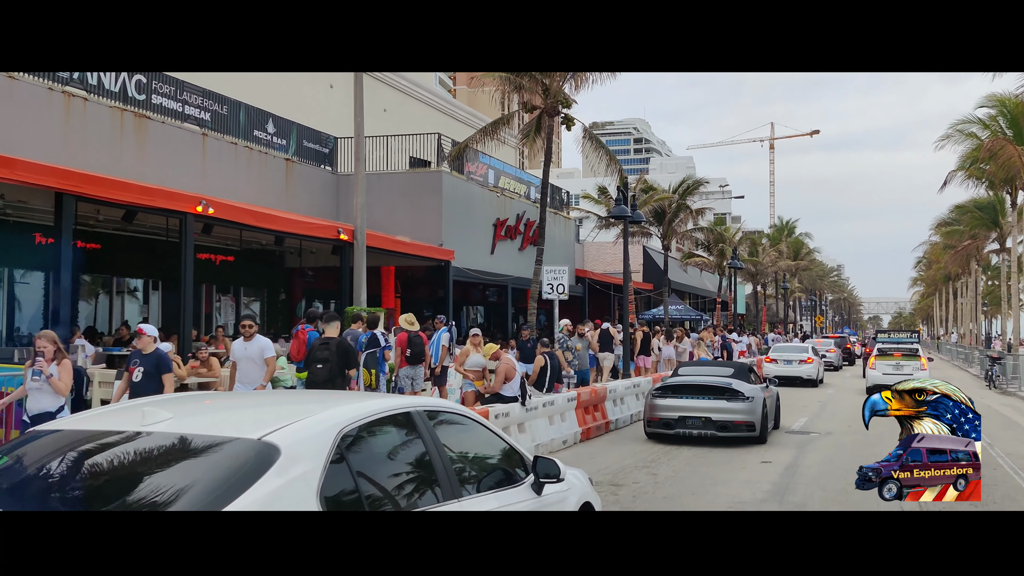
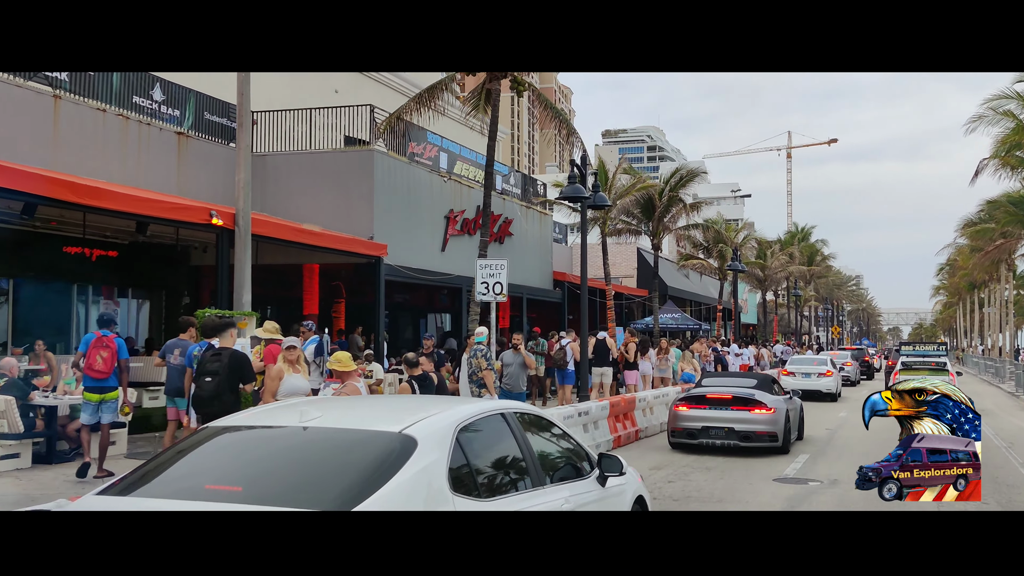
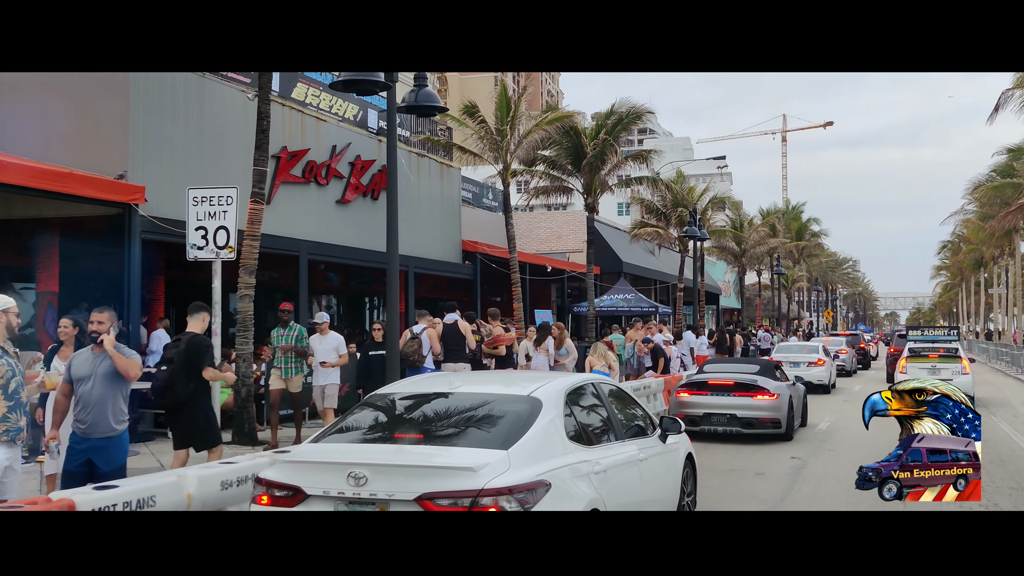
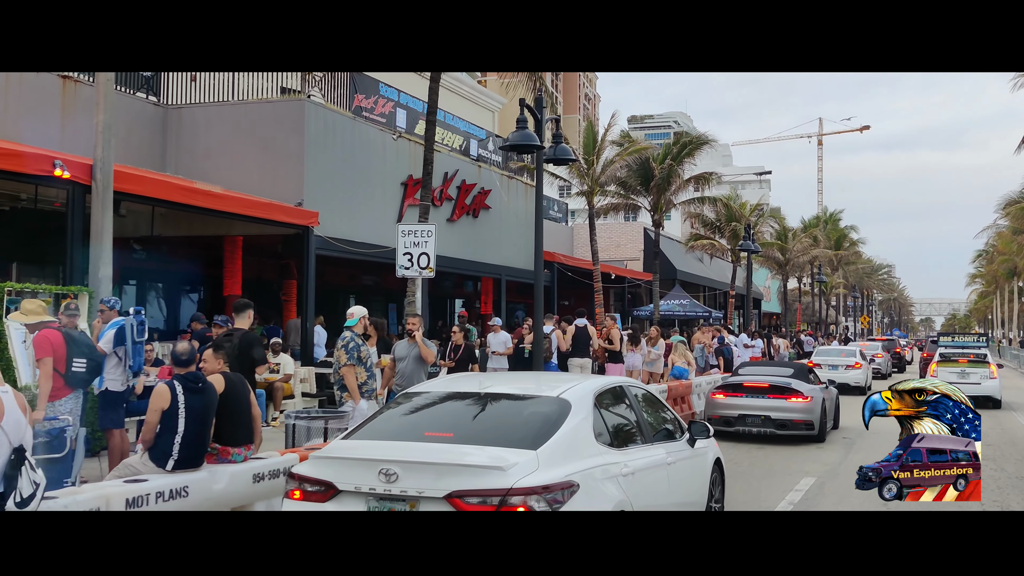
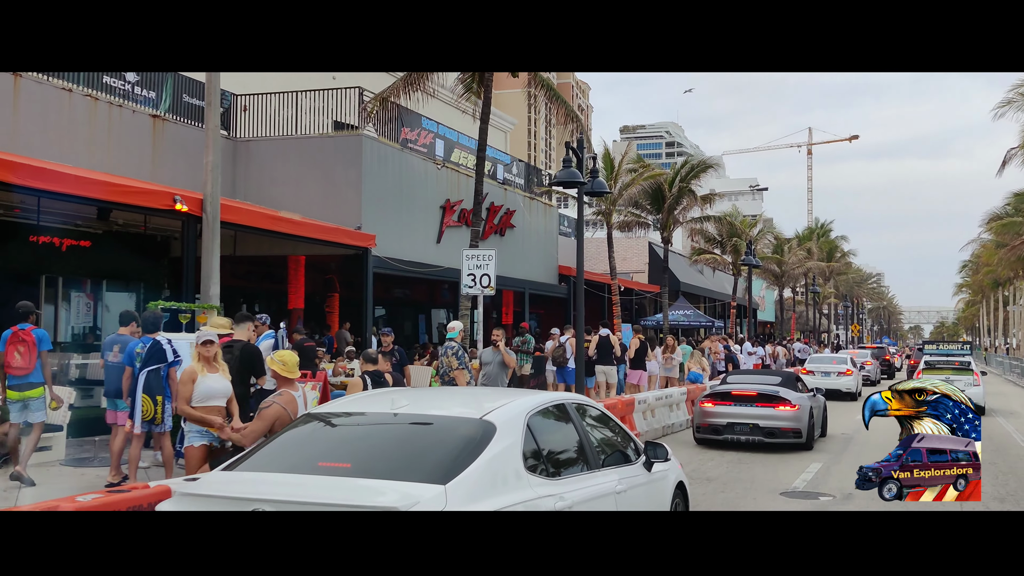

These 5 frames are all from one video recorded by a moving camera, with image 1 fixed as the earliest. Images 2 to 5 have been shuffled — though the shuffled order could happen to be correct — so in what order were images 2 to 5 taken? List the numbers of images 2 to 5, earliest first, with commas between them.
2, 5, 4, 3
